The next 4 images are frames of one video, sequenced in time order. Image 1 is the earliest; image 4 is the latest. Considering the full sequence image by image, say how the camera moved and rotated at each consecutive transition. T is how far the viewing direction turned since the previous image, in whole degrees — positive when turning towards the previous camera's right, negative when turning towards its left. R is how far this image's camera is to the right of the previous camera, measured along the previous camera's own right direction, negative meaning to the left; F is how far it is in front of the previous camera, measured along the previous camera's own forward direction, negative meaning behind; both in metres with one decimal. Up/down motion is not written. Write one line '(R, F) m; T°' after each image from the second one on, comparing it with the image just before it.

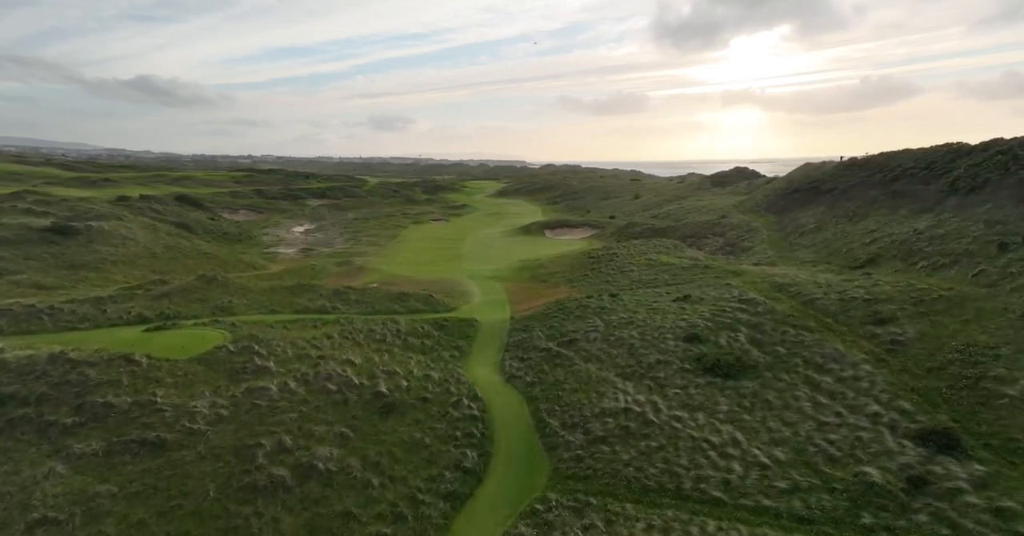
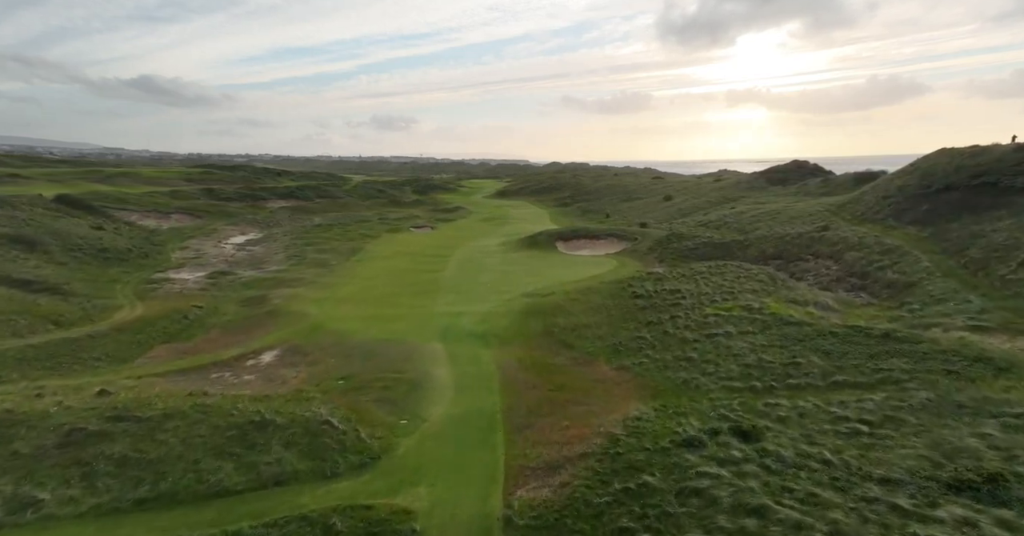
(+0.1, +15.5) m; 0°
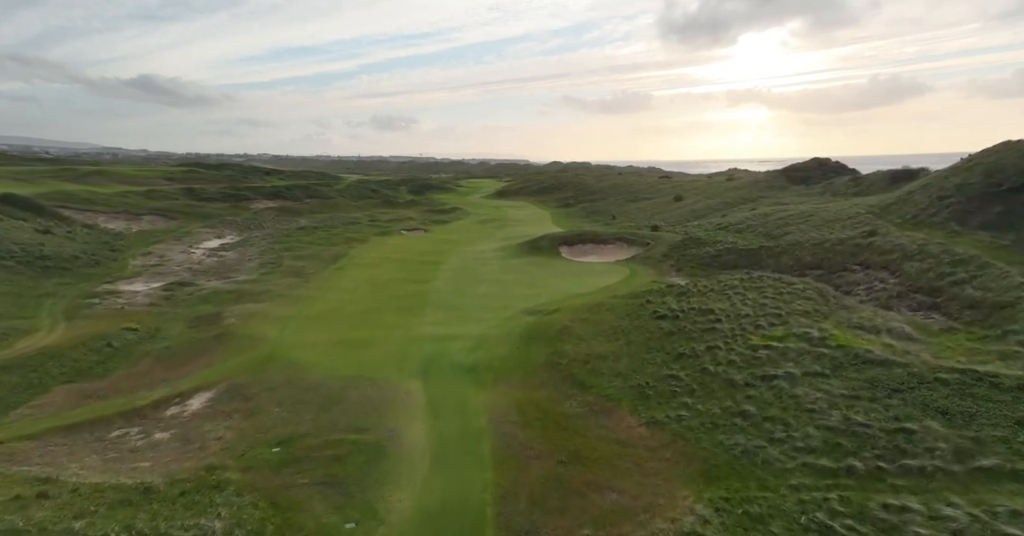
(+0.1, +4.5) m; 0°
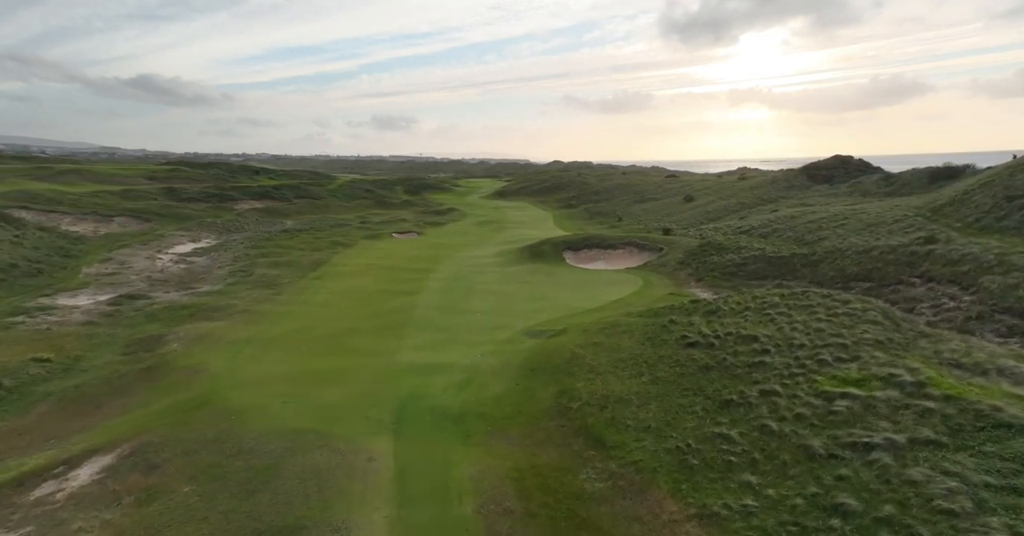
(+0.1, +4.1) m; 0°
